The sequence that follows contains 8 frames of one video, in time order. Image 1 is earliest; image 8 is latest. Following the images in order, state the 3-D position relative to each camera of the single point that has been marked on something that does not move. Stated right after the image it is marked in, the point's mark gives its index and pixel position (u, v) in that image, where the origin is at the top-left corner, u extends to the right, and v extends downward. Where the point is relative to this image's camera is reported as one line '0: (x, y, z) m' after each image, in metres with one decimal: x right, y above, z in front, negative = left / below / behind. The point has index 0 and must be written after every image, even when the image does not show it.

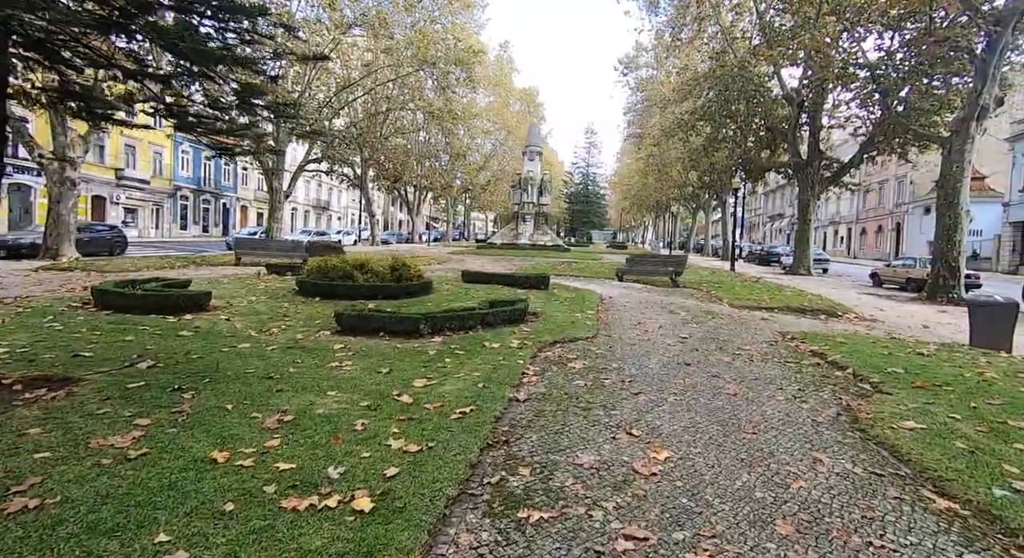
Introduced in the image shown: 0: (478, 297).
0: (-0.6, -0.4, +10.2) m
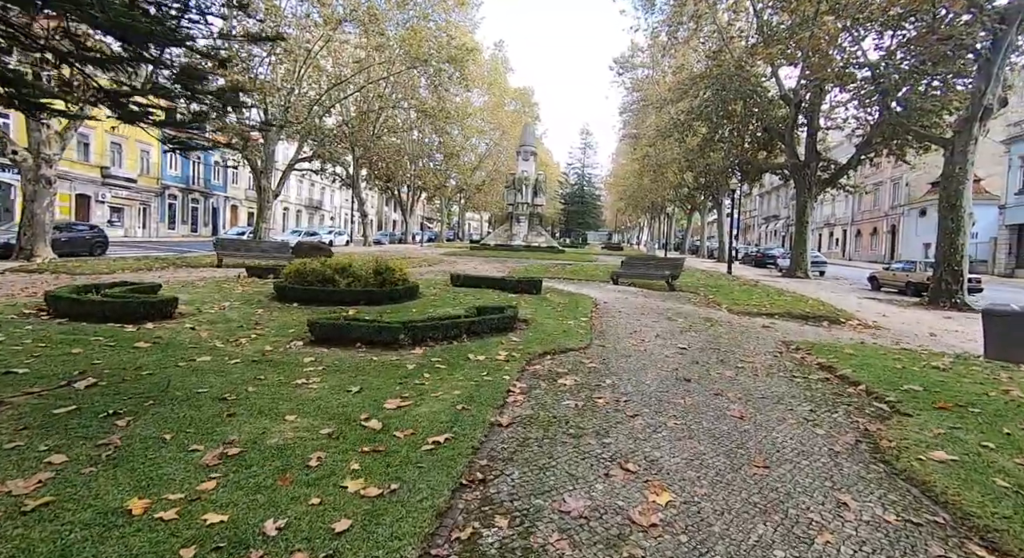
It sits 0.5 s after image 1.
0: (-0.9, -0.5, +9.7) m
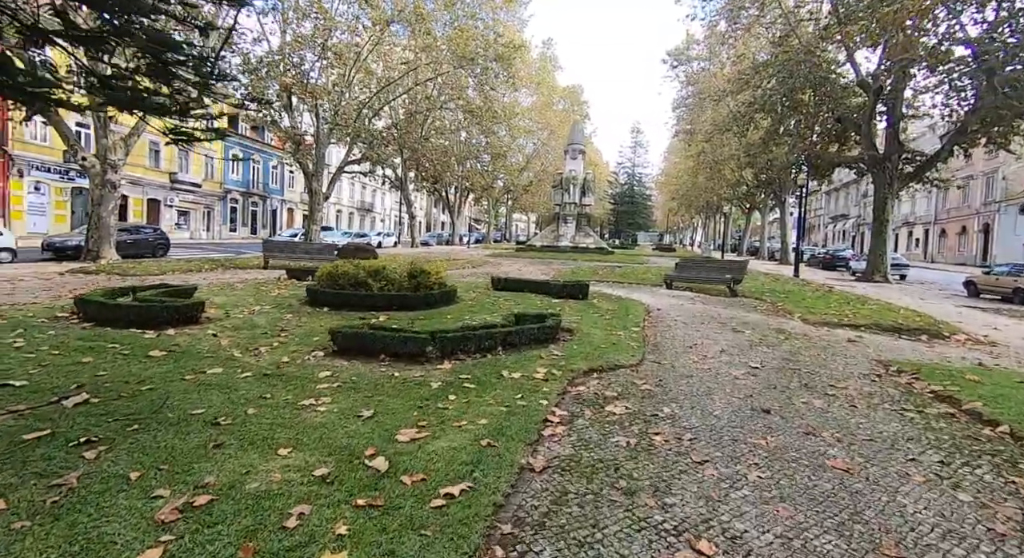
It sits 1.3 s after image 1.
0: (-0.1, -0.5, +8.9) m
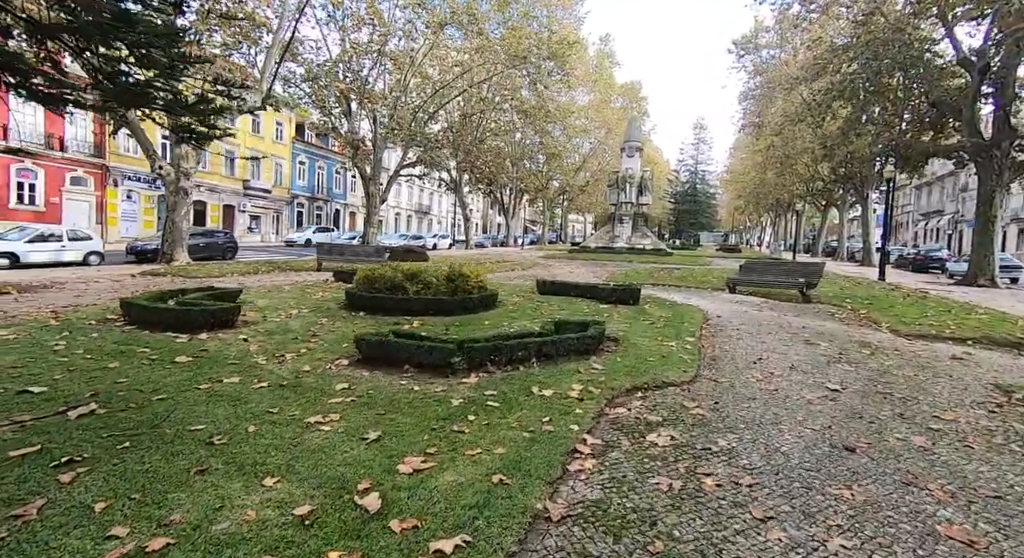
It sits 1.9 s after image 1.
0: (+0.6, -0.6, +8.3) m
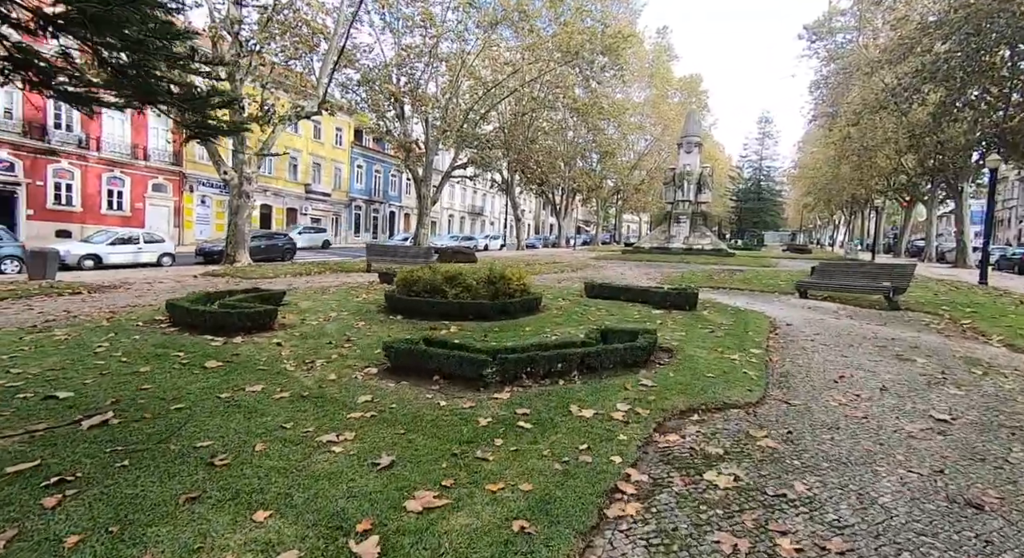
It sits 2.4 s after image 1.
0: (+1.2, -0.6, +7.7) m
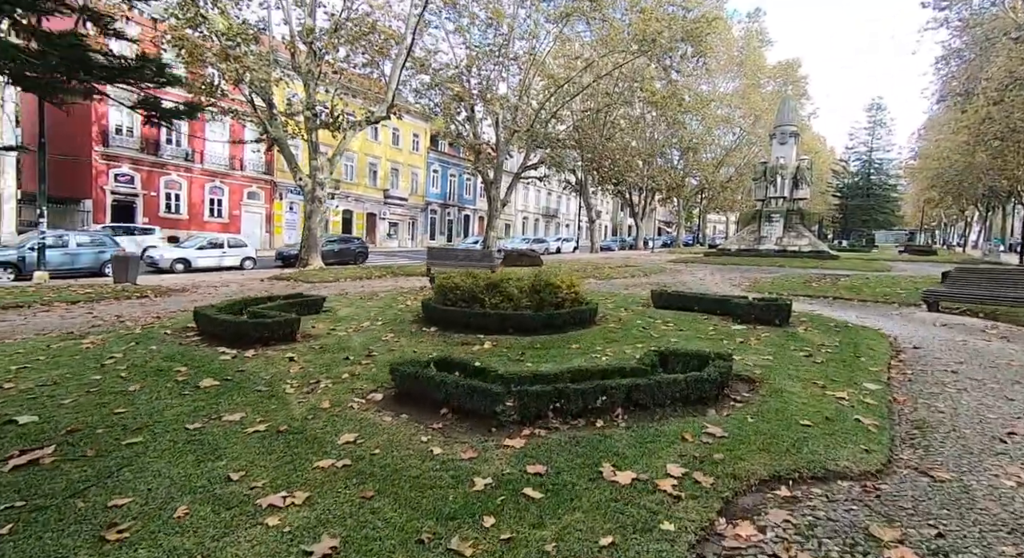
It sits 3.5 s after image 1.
0: (+1.8, -0.8, +6.3) m
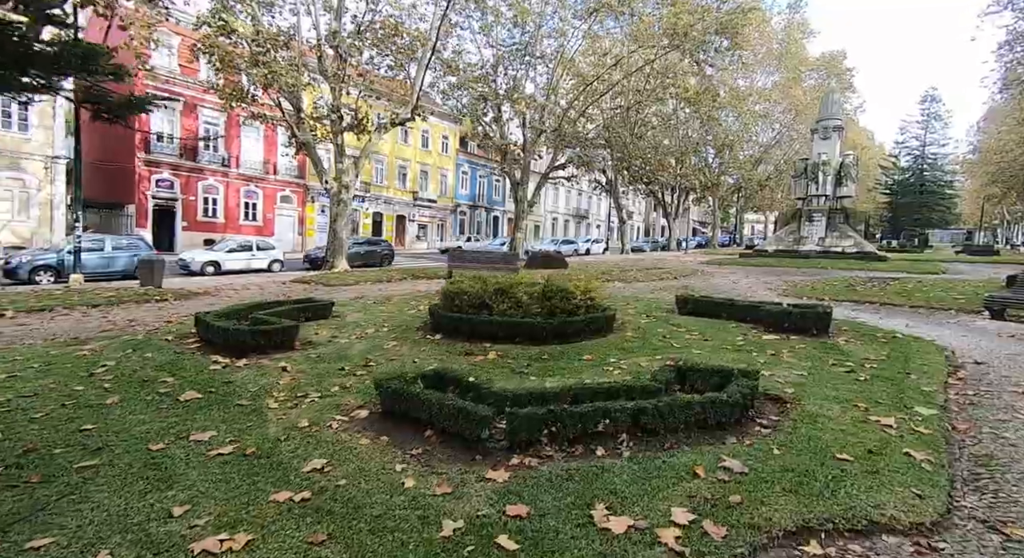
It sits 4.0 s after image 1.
0: (+1.8, -0.8, +5.8) m
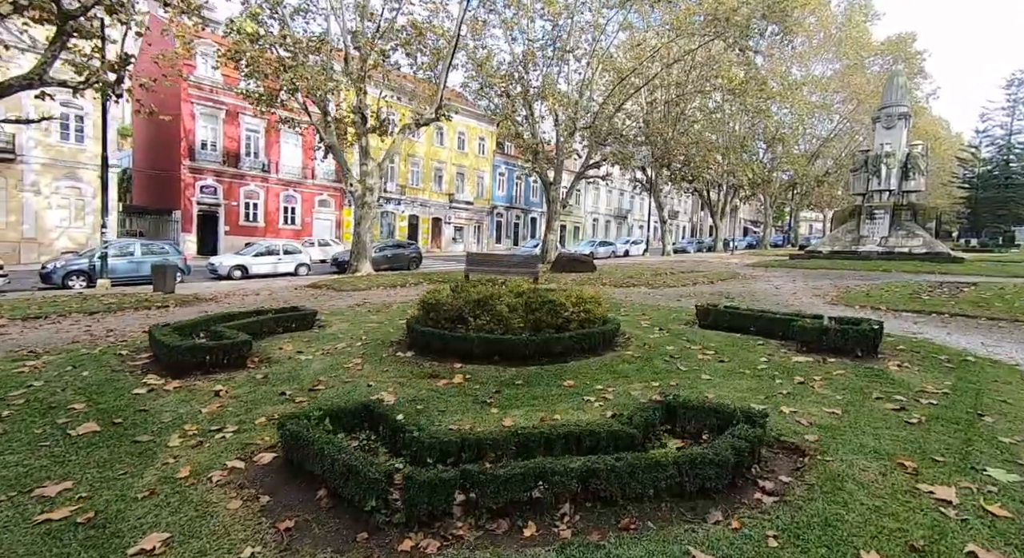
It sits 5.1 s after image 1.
0: (+1.5, -0.9, +4.7) m
